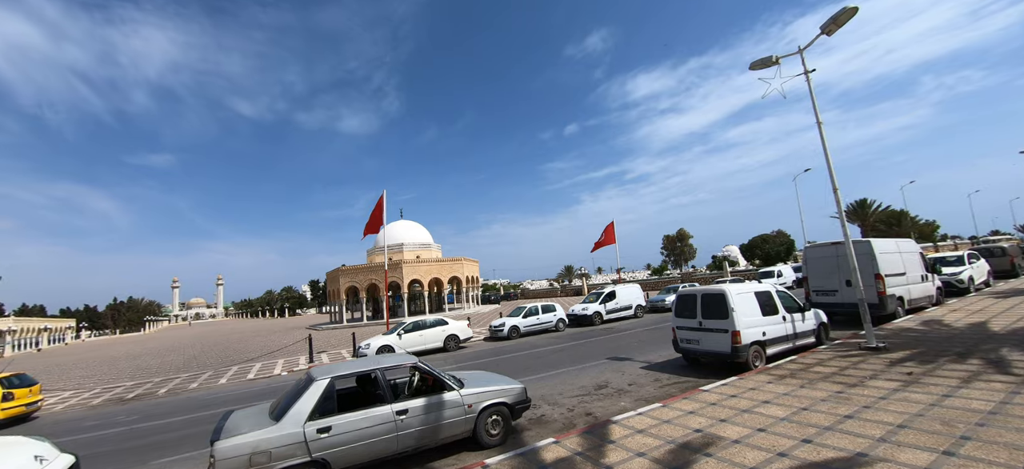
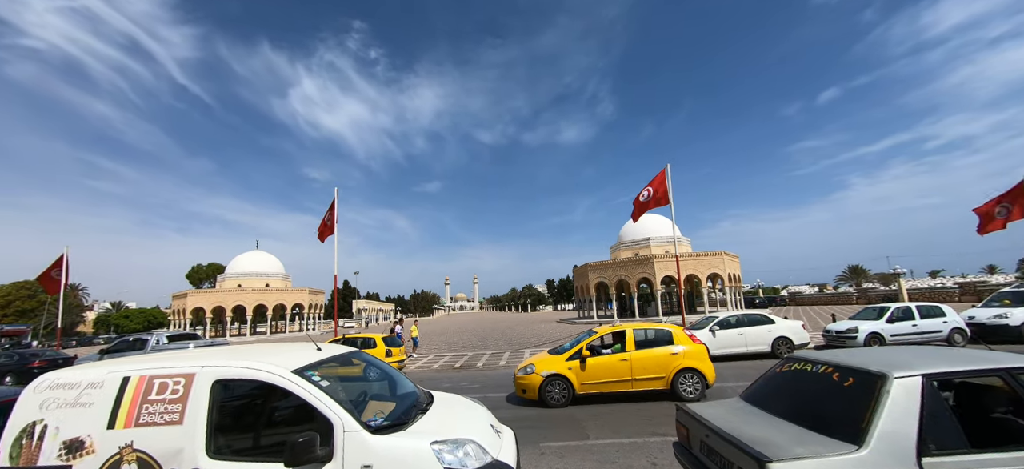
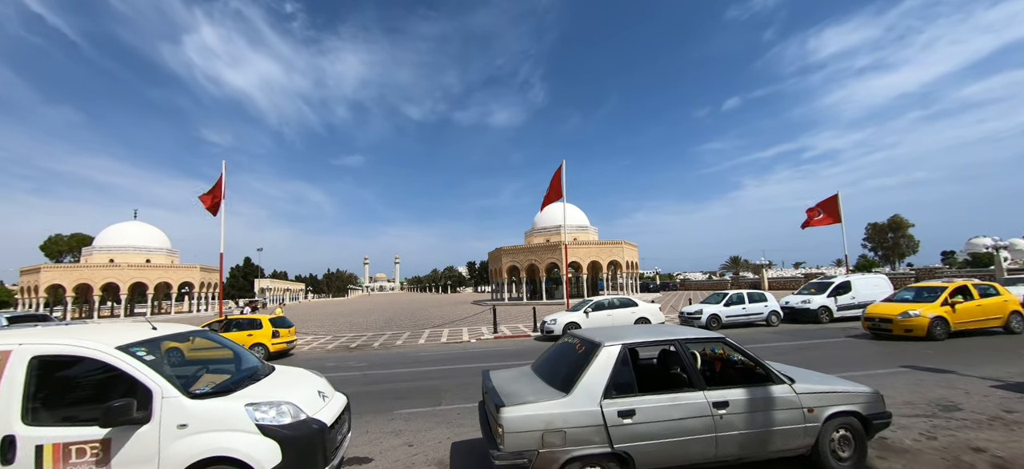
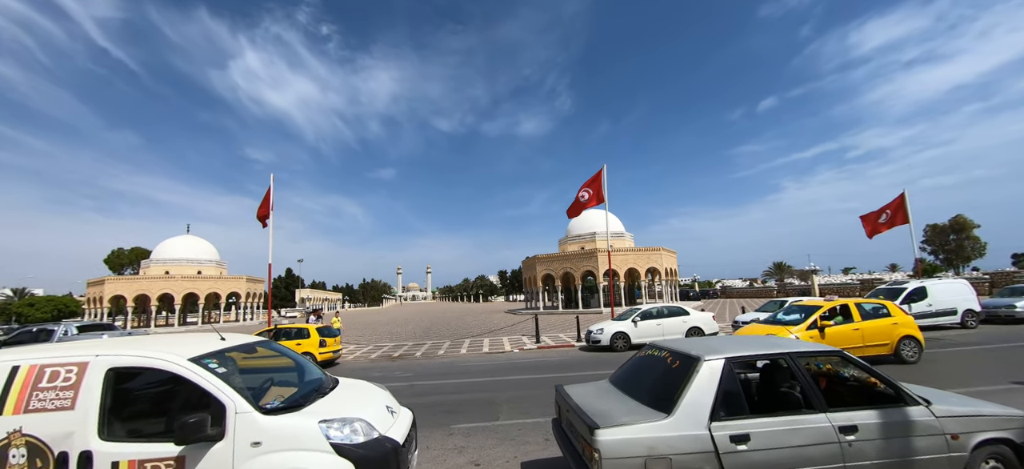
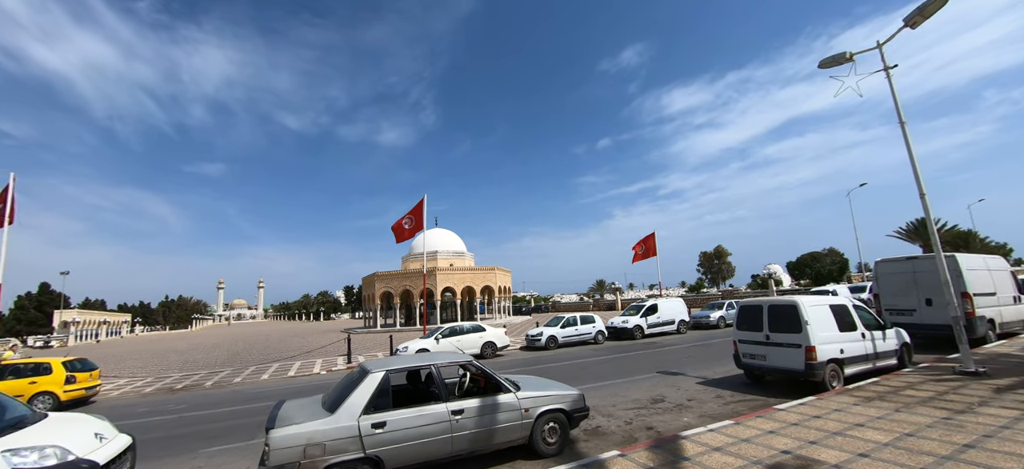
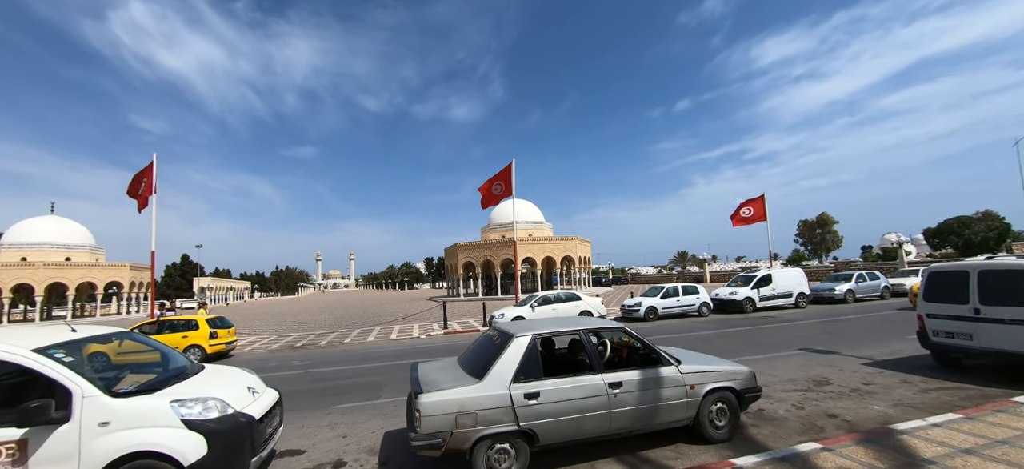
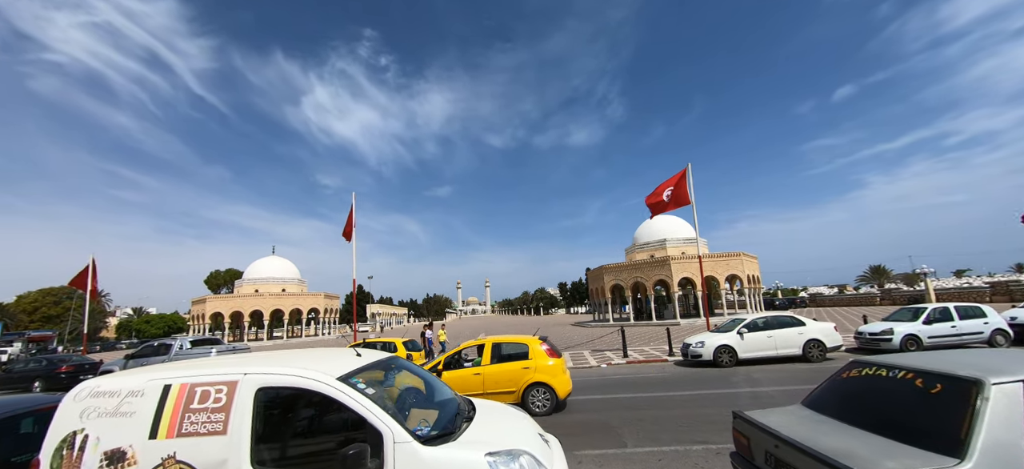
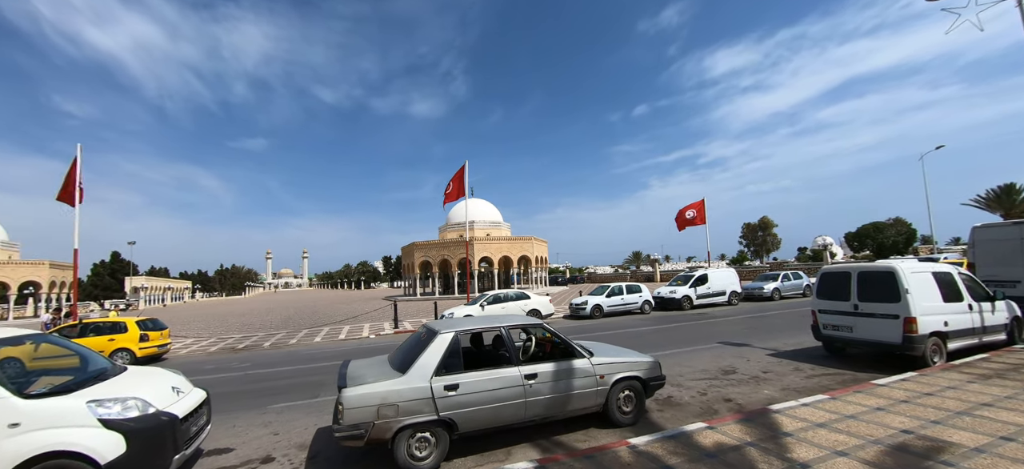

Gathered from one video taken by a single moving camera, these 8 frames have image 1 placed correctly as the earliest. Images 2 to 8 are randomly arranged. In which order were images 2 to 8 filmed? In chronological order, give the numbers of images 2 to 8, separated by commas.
5, 8, 6, 3, 4, 2, 7
